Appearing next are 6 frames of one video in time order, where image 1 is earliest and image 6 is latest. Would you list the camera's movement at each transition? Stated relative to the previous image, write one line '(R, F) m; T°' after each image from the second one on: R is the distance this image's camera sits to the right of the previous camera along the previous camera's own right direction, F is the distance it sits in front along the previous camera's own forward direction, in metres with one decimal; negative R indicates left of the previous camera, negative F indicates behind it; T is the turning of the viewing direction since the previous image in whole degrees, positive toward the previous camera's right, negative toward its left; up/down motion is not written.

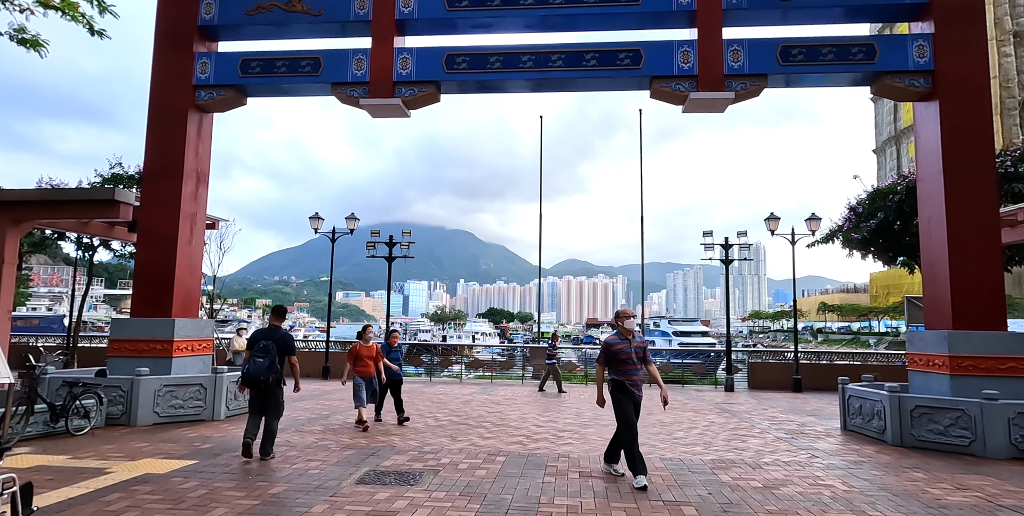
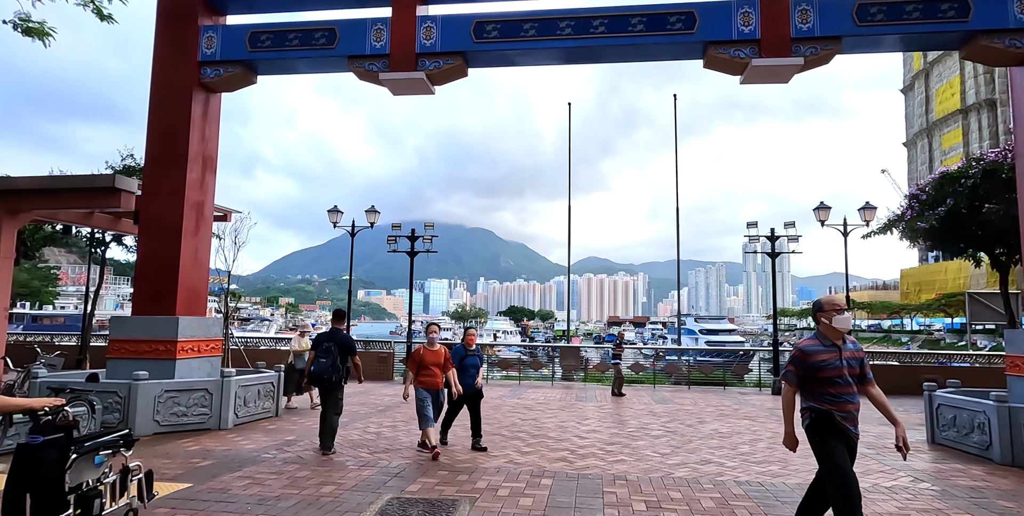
(-0.3, +1.0) m; -2°
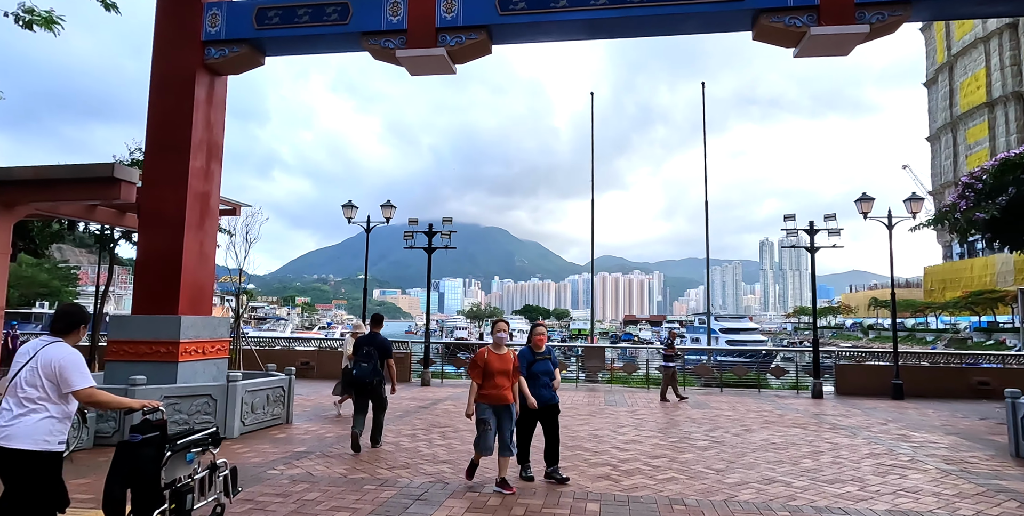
(-0.2, +0.7) m; -1°
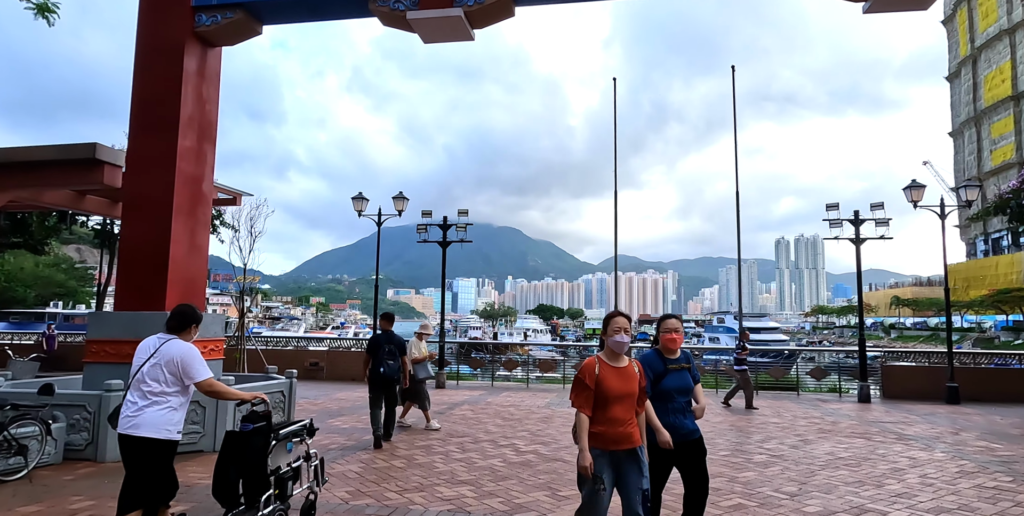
(-0.2, +0.9) m; -1°
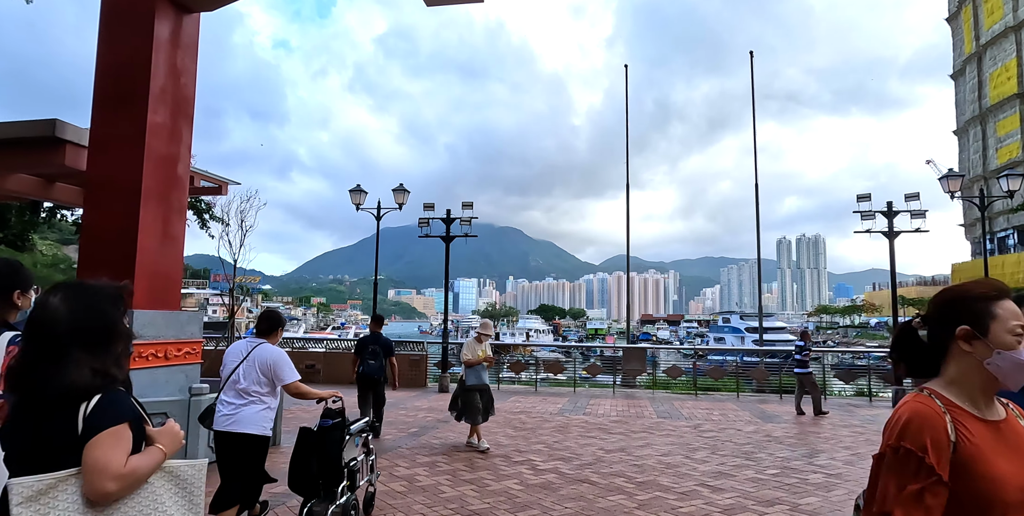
(-0.2, +0.9) m; 0°
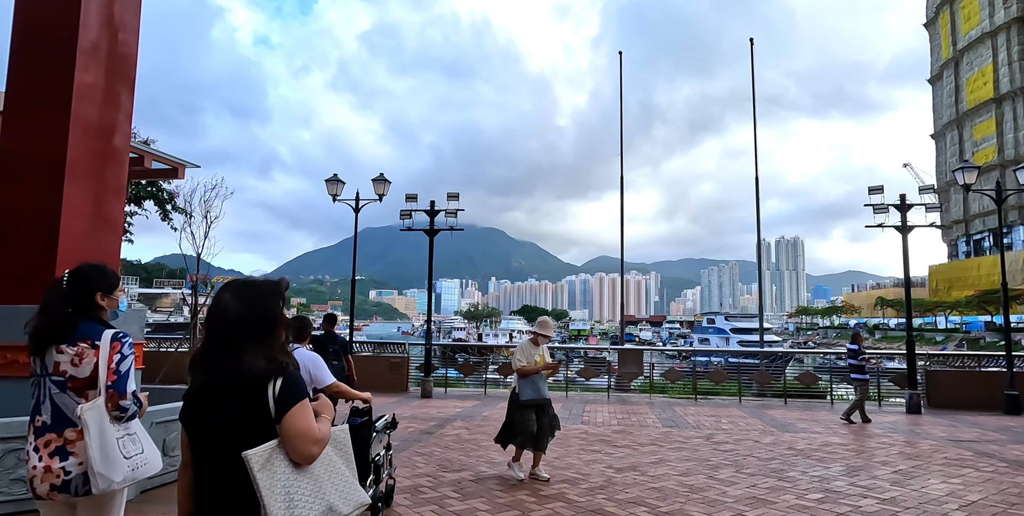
(-0.1, +0.9) m; +2°
